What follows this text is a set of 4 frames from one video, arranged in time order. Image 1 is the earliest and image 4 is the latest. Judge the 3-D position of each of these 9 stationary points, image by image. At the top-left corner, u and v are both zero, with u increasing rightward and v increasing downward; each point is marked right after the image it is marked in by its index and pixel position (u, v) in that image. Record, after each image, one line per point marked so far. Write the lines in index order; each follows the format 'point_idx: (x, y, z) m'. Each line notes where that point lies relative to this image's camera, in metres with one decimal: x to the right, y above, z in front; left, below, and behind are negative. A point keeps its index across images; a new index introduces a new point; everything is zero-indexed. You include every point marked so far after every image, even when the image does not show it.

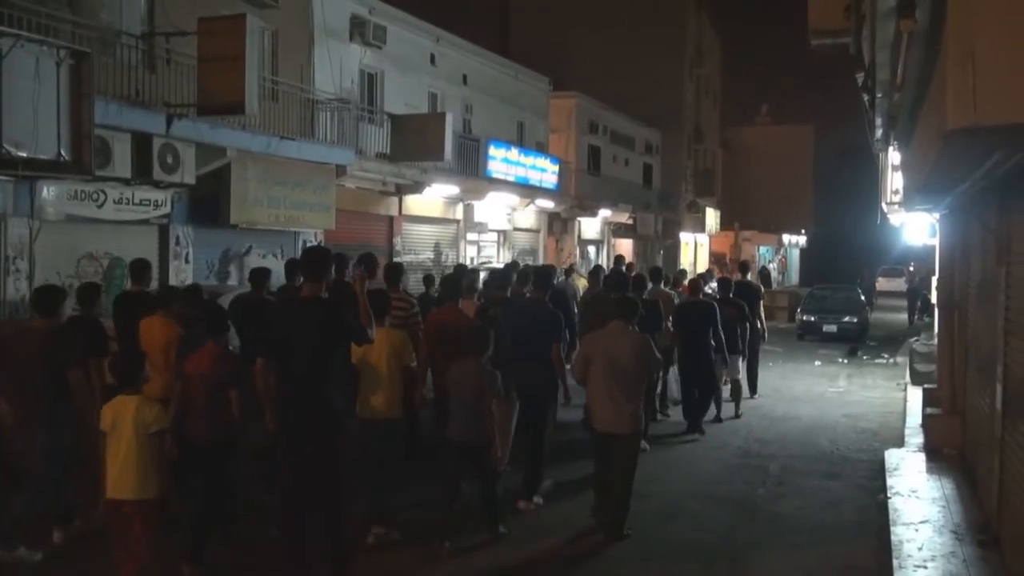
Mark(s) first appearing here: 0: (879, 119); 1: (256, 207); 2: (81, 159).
0: (+5.0, +2.3, +14.6) m
1: (-3.9, +1.2, +16.3) m
2: (-4.6, +1.4, +11.7) m
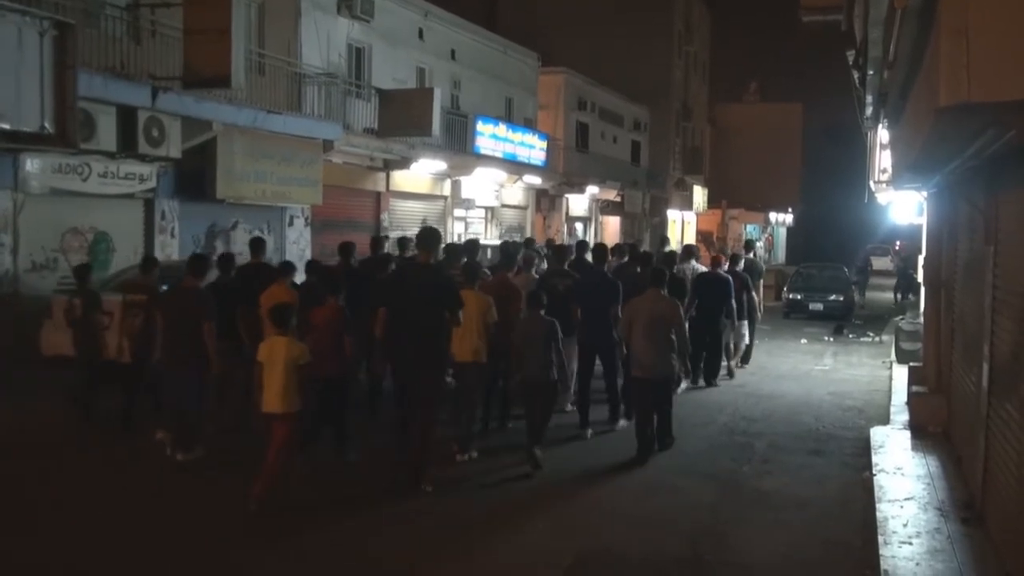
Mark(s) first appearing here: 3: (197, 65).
0: (+4.8, +2.6, +14.6) m
1: (-4.1, +1.6, +16.2) m
2: (-4.8, +1.7, +11.6) m
3: (-4.2, +3.0, +14.4) m
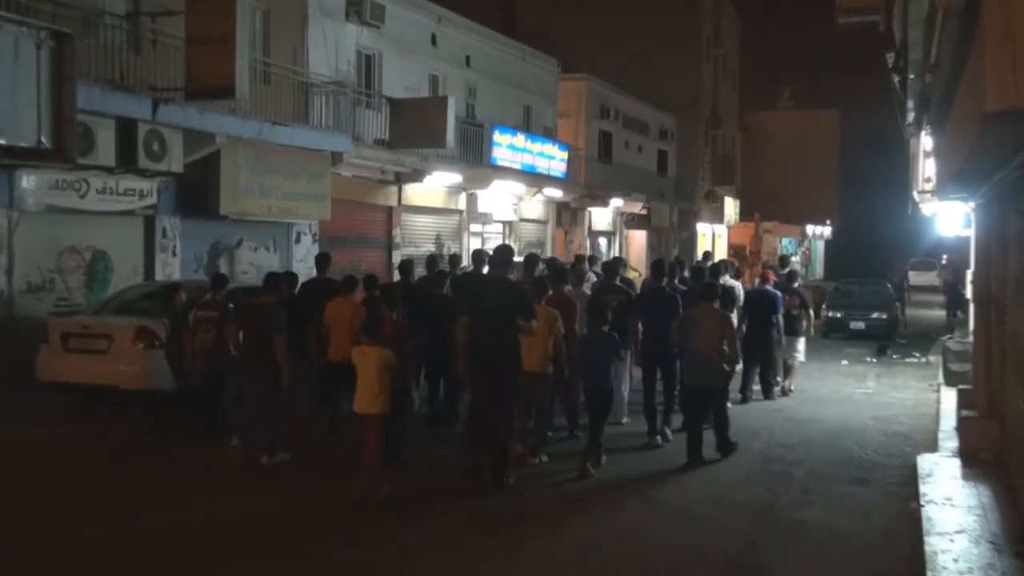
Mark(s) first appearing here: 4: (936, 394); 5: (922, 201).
0: (+5.1, +2.4, +13.7) m
1: (-3.8, +1.3, +15.5) m
2: (-4.6, +1.5, +10.9) m
3: (-4.0, +2.7, +13.7) m
4: (+5.8, -1.5, +14.7) m
5: (+5.3, +1.1, +13.9) m
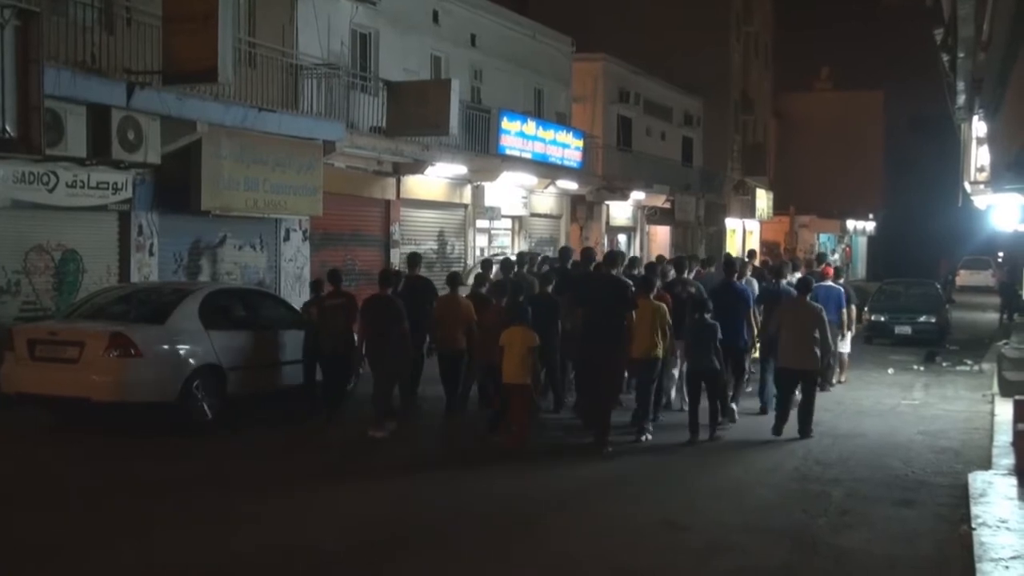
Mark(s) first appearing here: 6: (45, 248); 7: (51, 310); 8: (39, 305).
0: (+5.2, +2.3, +12.4) m
1: (-3.7, +1.3, +14.3) m
2: (-4.5, +1.4, +9.7) m
3: (-3.9, +2.7, +12.5) m
4: (+5.9, -1.5, +13.4) m
5: (+5.4, +1.1, +12.6) m
6: (-5.5, +0.5, +12.6) m
7: (-5.5, -0.3, +12.8) m
8: (-5.5, -0.2, +12.6) m
